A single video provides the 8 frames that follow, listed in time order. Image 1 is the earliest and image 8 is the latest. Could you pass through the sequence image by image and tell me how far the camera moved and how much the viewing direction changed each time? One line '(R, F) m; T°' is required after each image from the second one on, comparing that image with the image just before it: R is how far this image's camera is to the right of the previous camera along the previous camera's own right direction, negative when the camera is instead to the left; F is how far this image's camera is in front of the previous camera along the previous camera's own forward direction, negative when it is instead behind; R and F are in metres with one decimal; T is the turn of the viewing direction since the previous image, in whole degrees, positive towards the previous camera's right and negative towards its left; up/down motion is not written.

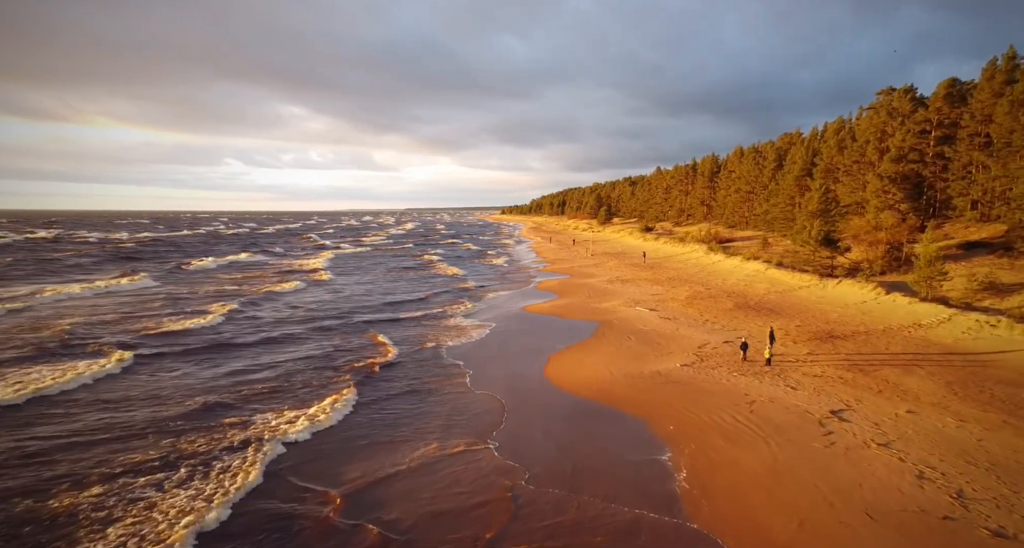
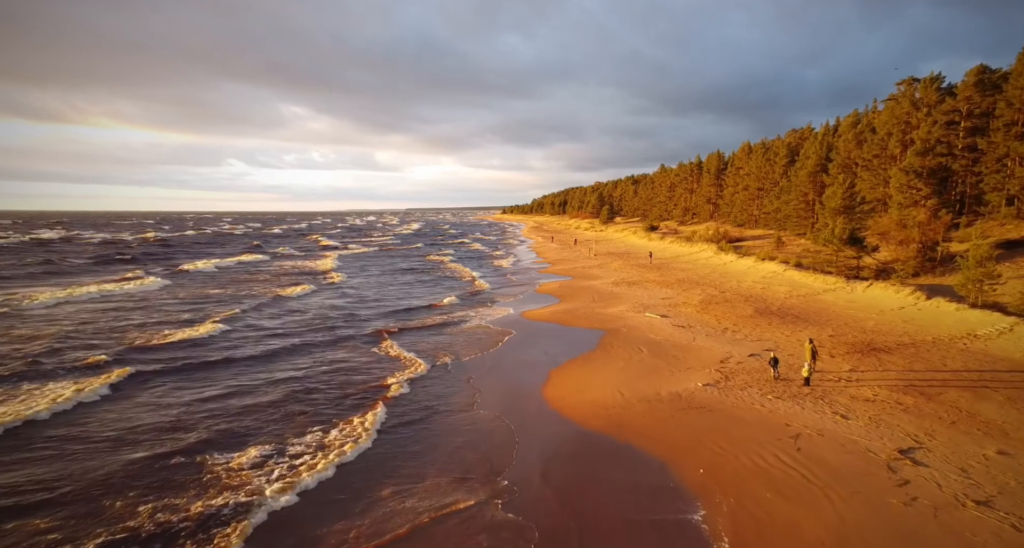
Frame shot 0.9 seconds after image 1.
(+0.2, +2.1) m; 0°
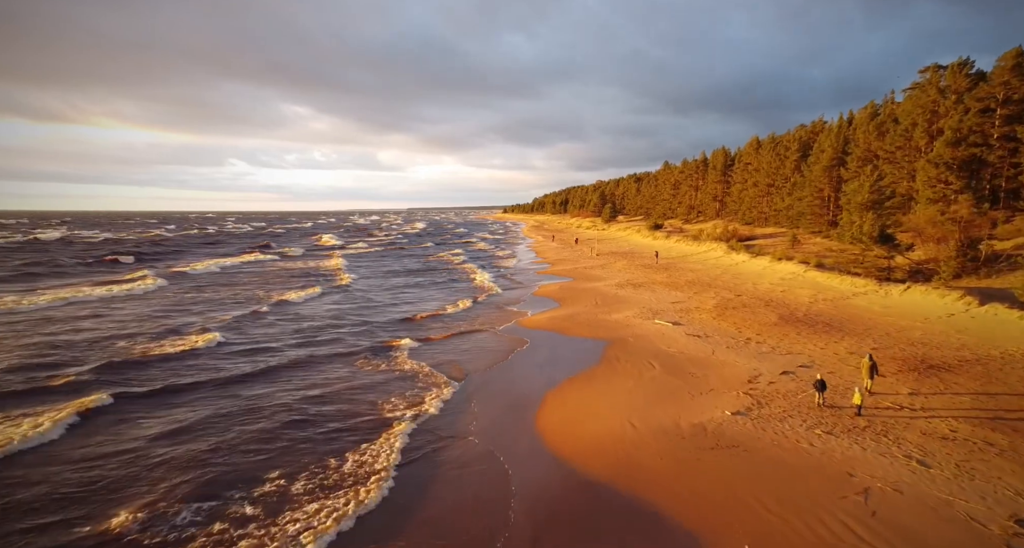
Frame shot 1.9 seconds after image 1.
(+0.3, +2.3) m; 0°
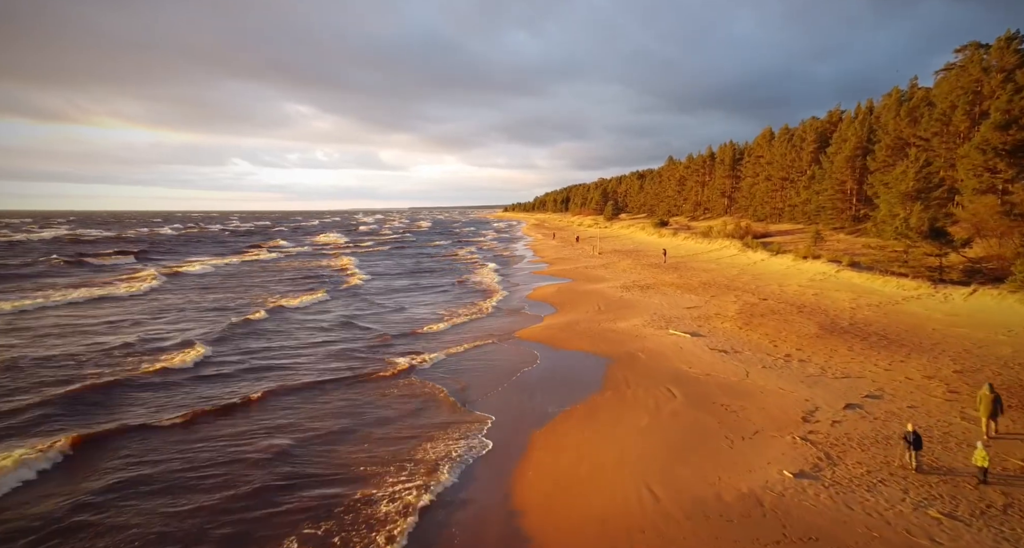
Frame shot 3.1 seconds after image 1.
(+0.5, +3.0) m; 0°
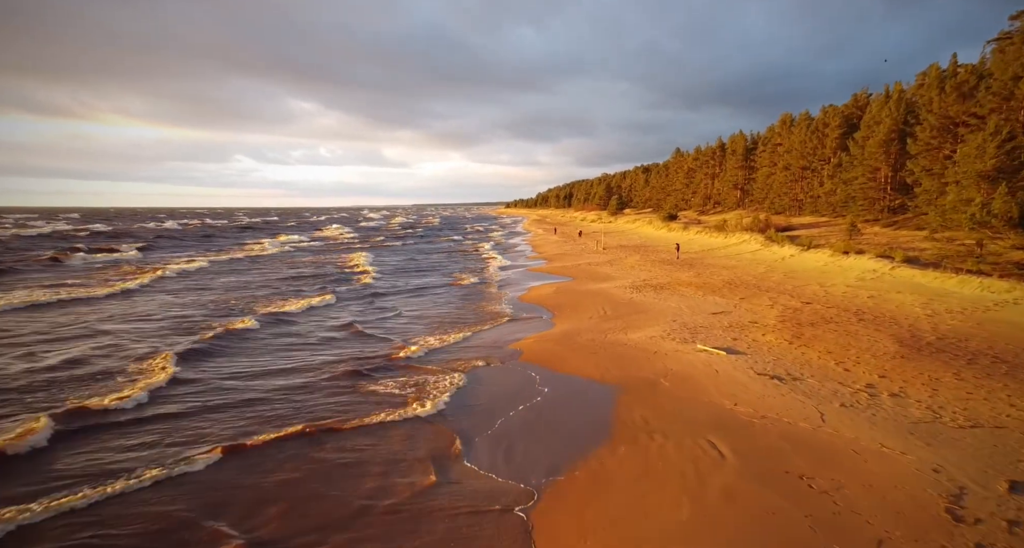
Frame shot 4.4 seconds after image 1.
(+0.5, +3.6) m; 0°
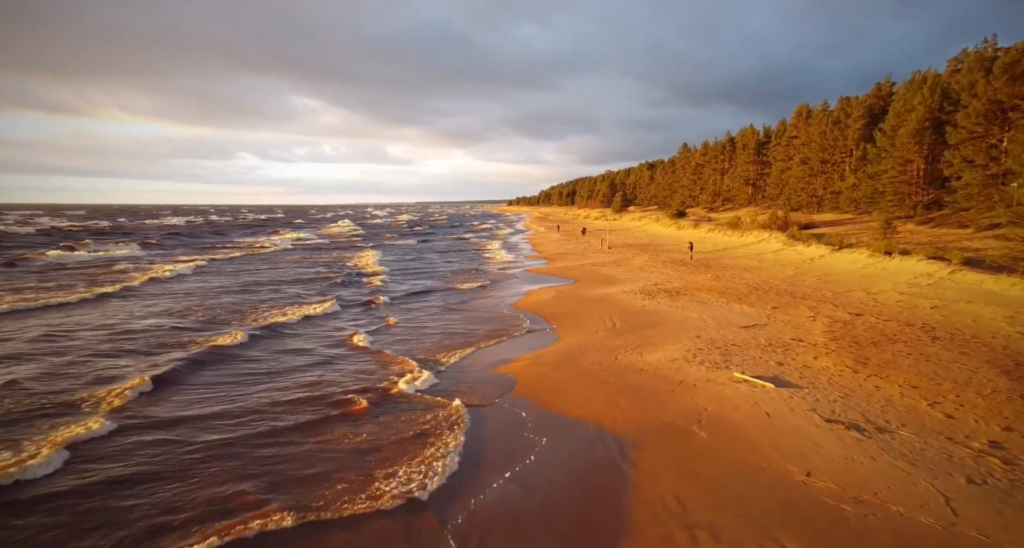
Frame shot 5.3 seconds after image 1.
(+0.3, +2.7) m; 0°
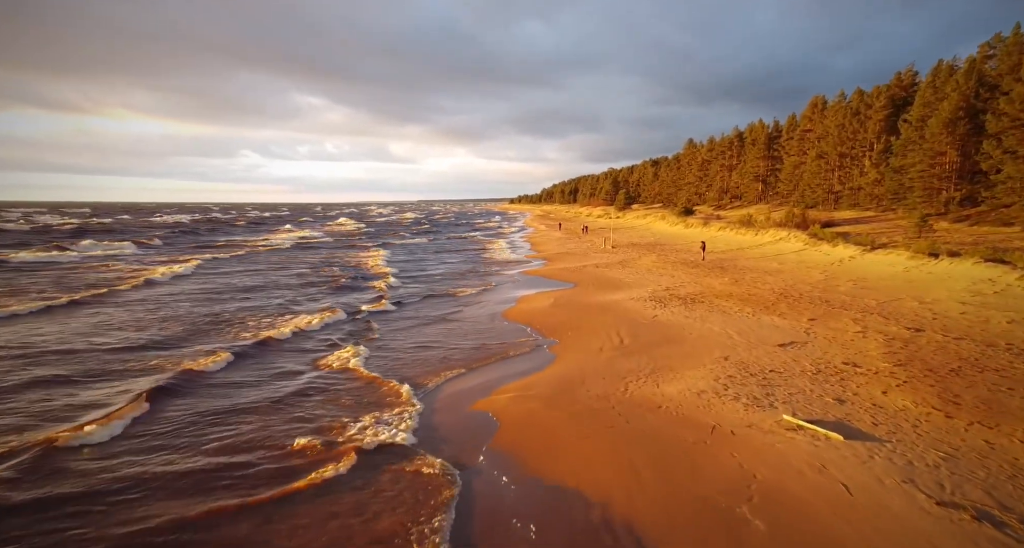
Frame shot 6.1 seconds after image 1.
(+0.3, +2.3) m; 0°
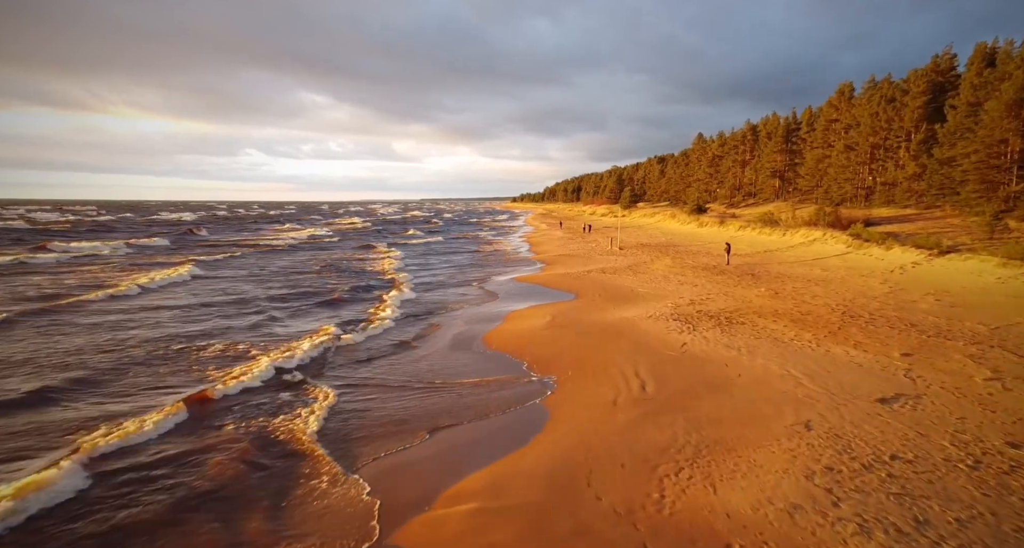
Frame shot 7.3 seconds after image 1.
(+0.5, +3.6) m; 0°
